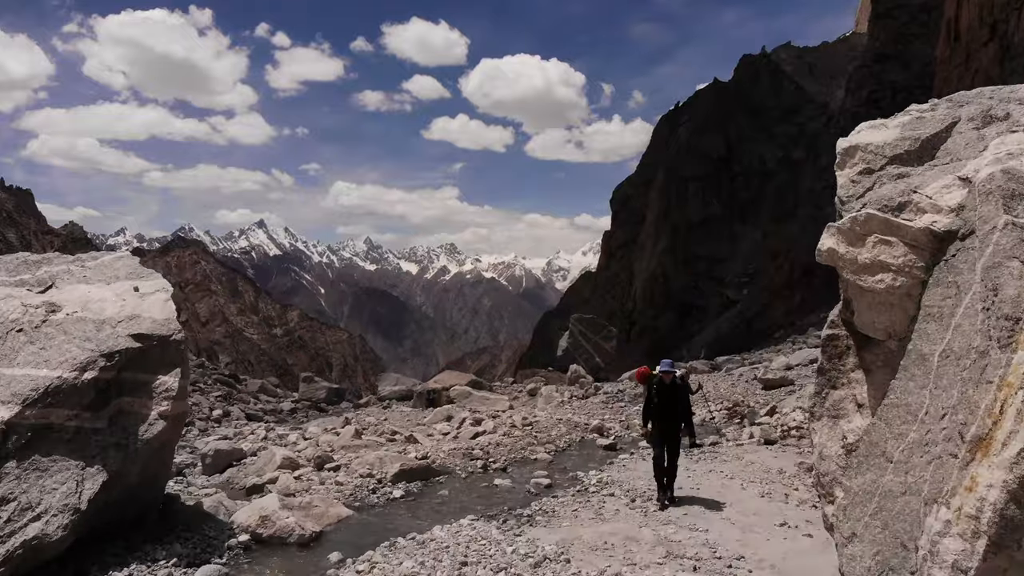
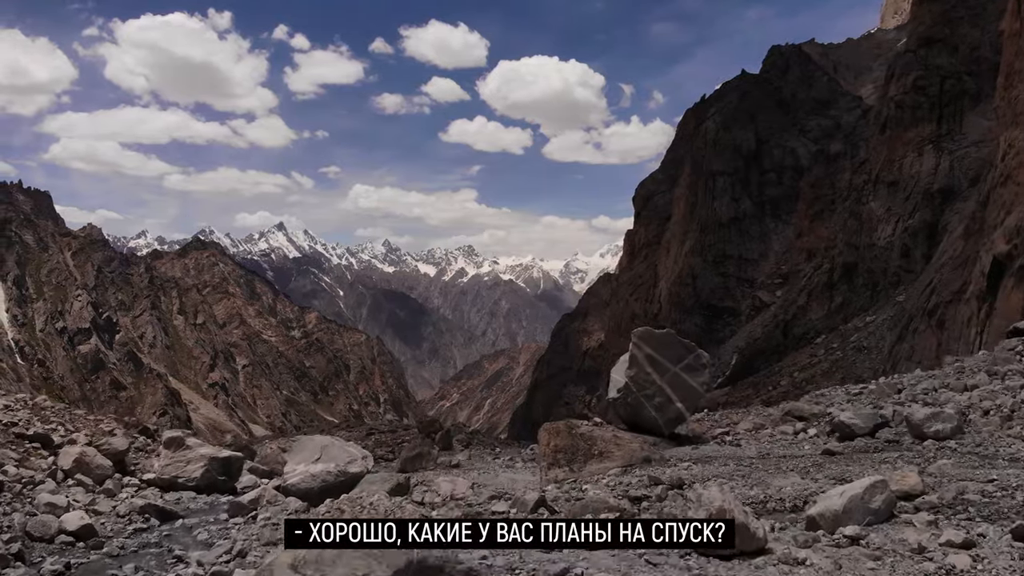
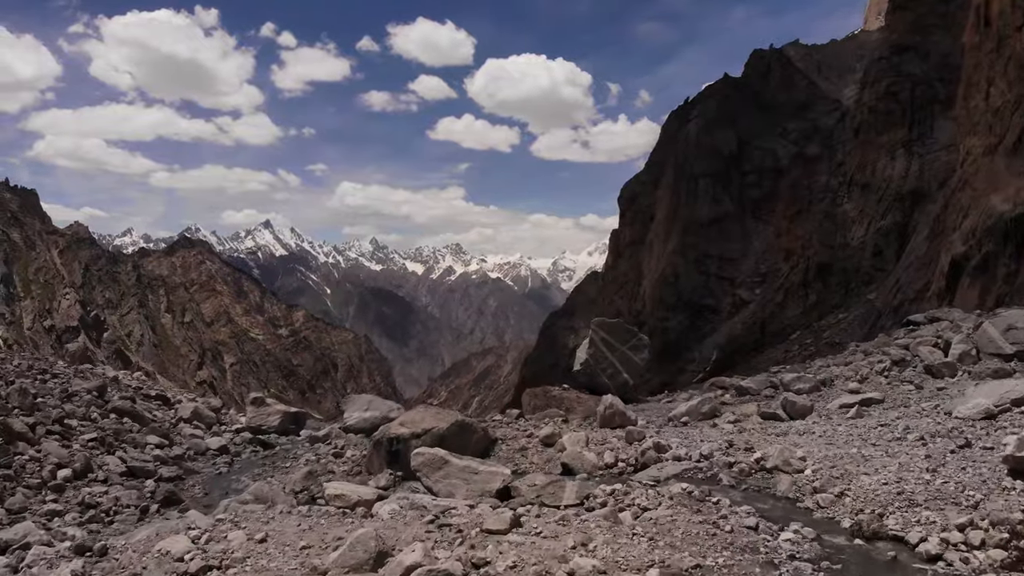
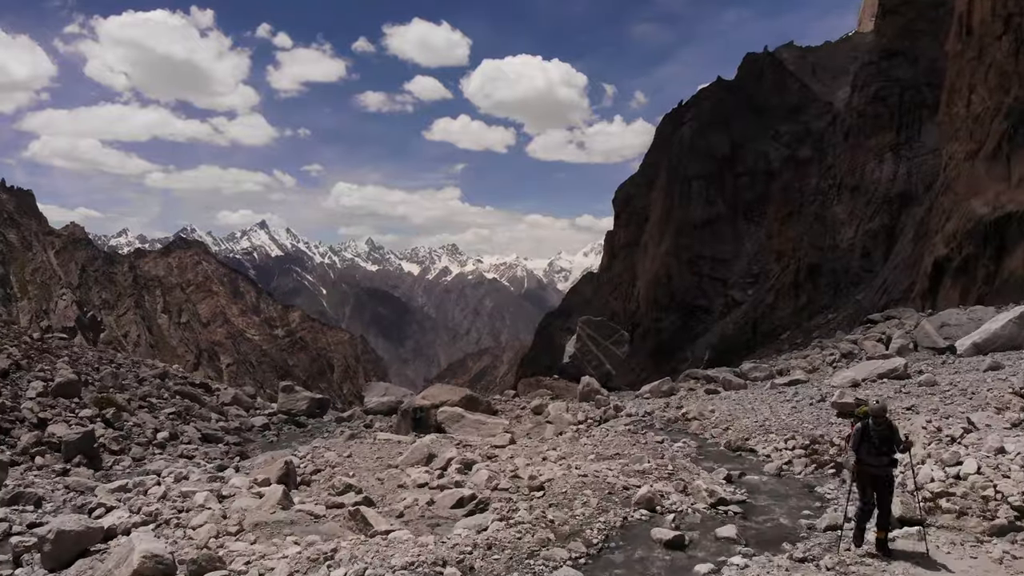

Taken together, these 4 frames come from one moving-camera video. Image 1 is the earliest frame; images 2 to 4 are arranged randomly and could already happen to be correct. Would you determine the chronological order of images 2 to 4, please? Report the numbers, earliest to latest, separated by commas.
4, 3, 2
